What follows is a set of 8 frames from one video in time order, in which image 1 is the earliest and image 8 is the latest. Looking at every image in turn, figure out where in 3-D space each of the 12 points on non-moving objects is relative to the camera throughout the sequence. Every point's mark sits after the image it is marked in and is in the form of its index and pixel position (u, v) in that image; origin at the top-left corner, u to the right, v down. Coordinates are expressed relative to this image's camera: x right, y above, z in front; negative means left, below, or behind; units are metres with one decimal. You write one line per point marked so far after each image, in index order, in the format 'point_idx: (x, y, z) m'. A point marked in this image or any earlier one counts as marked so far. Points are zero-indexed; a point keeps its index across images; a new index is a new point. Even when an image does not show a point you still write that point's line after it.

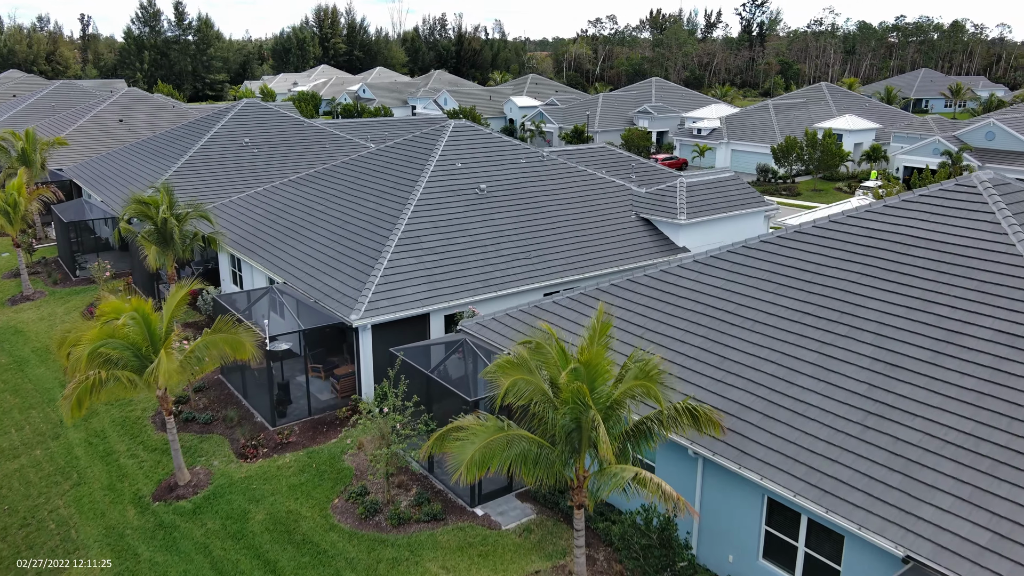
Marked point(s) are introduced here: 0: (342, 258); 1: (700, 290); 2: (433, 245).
0: (-4.3, +0.7, +20.0) m
1: (+3.4, 0.0, +14.6) m
2: (-2.0, +1.1, +19.8) m
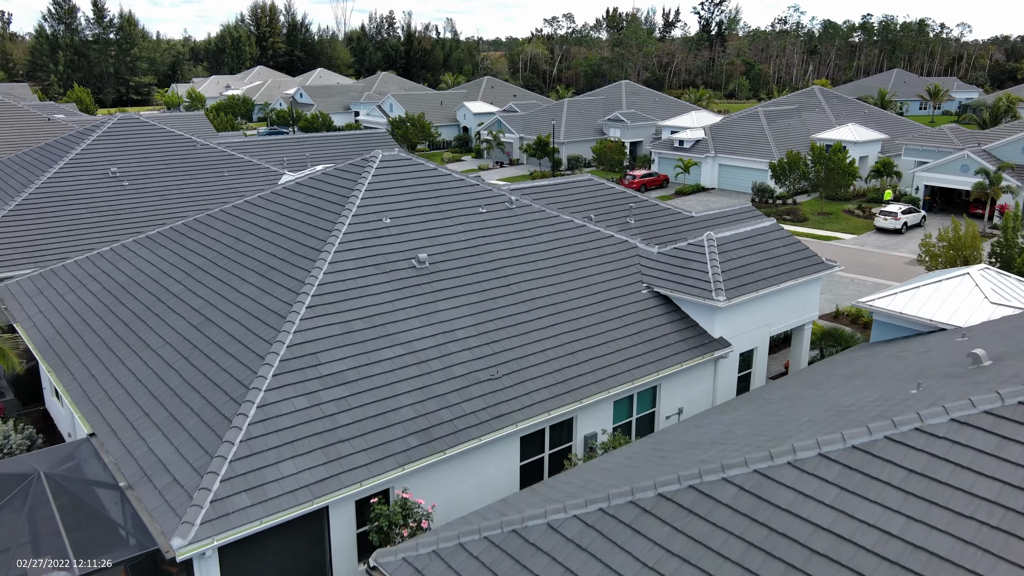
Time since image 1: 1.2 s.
0: (-4.9, -1.6, +12.2) m
1: (+3.1, -2.2, +7.2) m
2: (-2.6, -1.2, +12.1) m
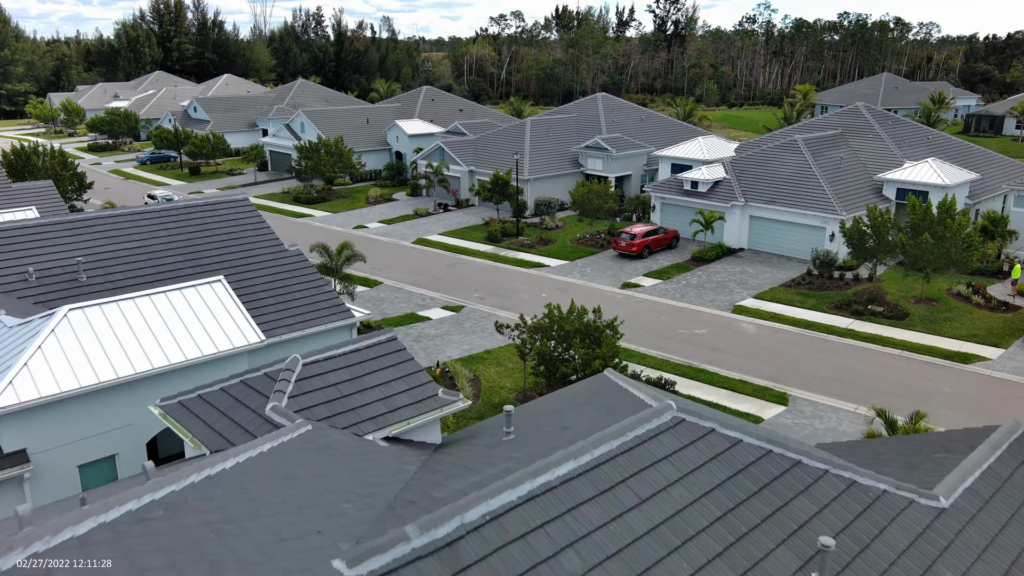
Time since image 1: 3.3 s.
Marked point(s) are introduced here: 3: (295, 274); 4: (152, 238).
0: (-4.6, -6.2, -2.2) m
1: (+3.7, -6.6, -6.6) m
2: (-2.3, -5.8, -2.1) m
3: (-5.2, +0.3, +19.3) m
4: (-8.5, +1.2, +18.9) m
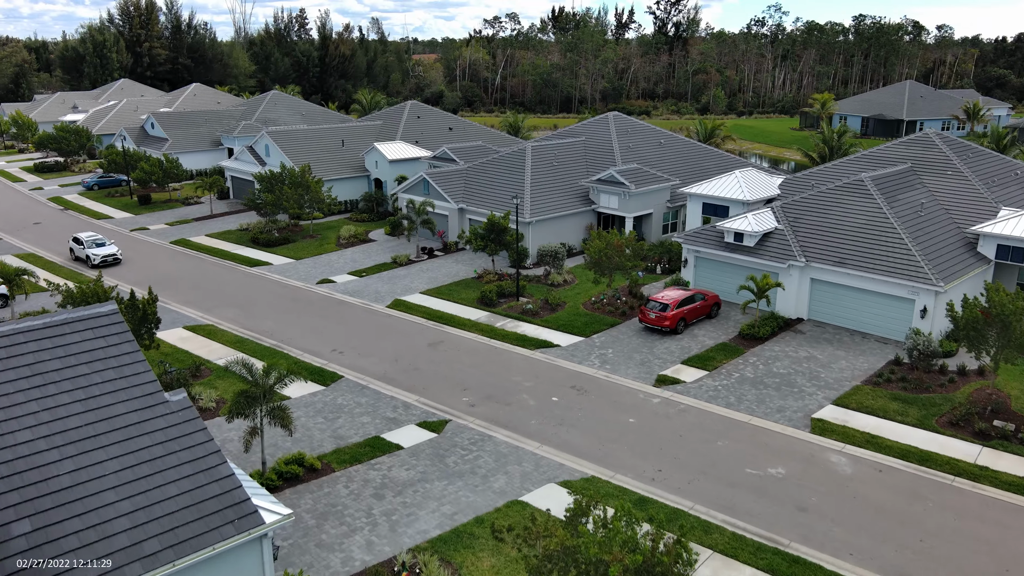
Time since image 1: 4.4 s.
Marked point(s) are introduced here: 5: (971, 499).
0: (-4.4, -9.0, -9.3) m
1: (+4.0, -9.4, -13.7) m
2: (-2.1, -8.5, -9.2) m
3: (-5.2, -2.5, +12.2) m
4: (-8.4, -1.6, +11.7) m
5: (+9.8, -4.5, +17.0) m
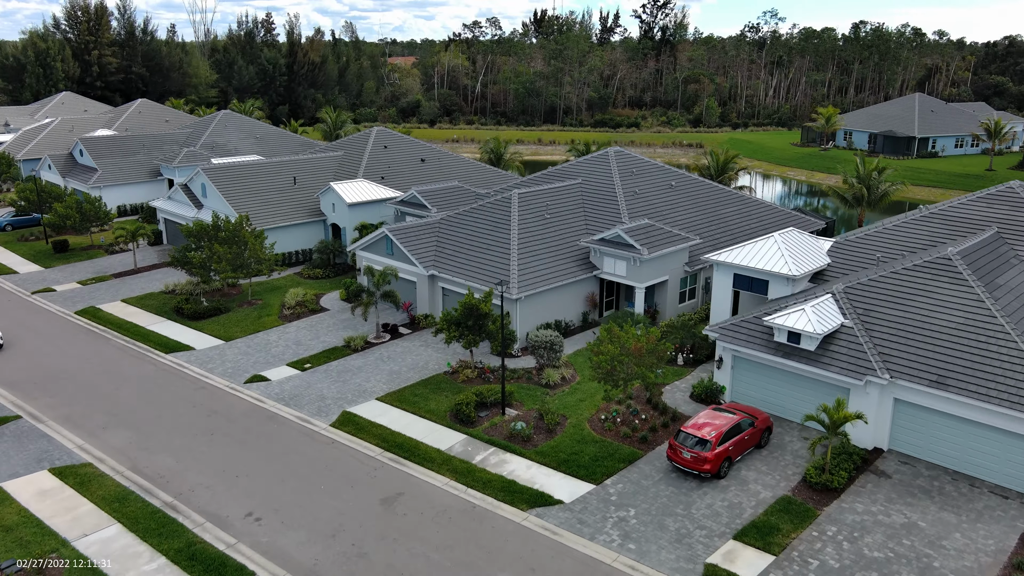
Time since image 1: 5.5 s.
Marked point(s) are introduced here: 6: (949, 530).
0: (-3.9, -12.2, -16.5) m
1: (+4.5, -12.6, -20.6) m
2: (-1.6, -11.8, -16.3) m
3: (-5.2, -5.8, +5.0) m
4: (-8.5, -4.9, +4.5) m
5: (+9.6, -7.6, +10.2) m
6: (+9.6, -5.3, +17.6) m
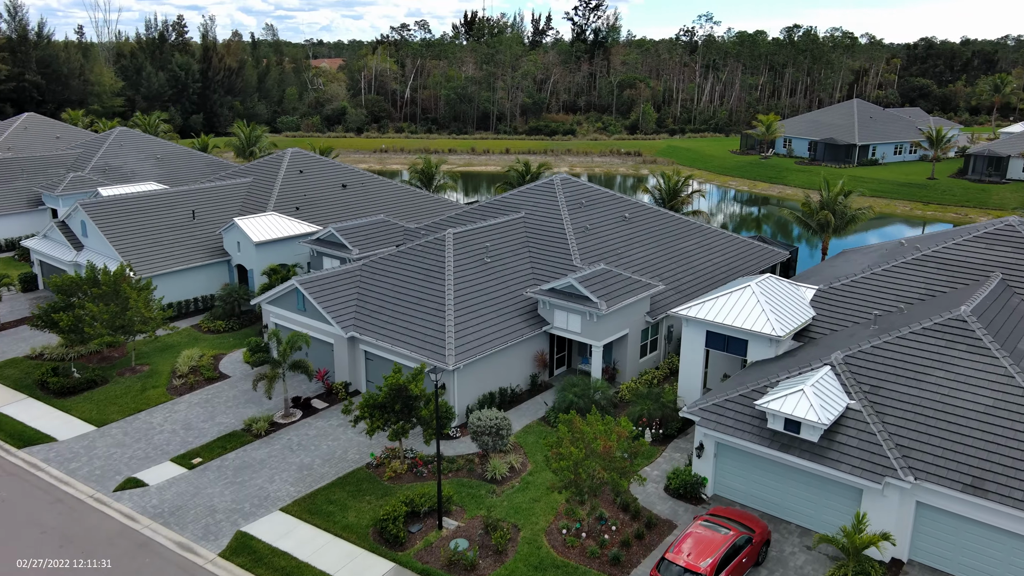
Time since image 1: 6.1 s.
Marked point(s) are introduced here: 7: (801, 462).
0: (-1.9, -14.2, -21.1) m
1: (+6.8, -14.4, -24.6) m
2: (+0.3, -13.7, -20.8) m
3: (-5.1, -7.8, +0.2) m
4: (-8.3, -7.0, -0.6) m
5: (+9.3, -9.3, +6.6) m
6: (+8.7, -7.0, +13.9) m
7: (+6.4, -3.9, +17.7) m
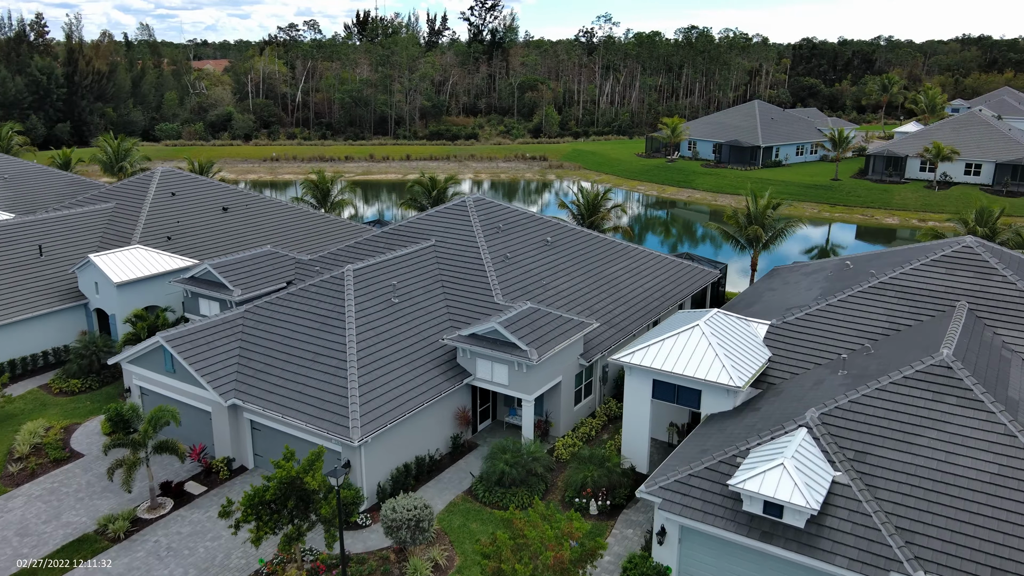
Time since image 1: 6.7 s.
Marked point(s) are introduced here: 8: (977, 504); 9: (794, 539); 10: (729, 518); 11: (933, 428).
0: (+1.8, -15.5, -24.8) m
1: (+11.0, -15.3, -27.1) m
2: (+4.0, -14.9, -24.1) m
3: (-4.1, -9.3, -4.0) m
4: (-7.2, -8.6, -5.2) m
5: (+9.5, -10.3, +4.1) m
6: (+7.9, -8.0, +11.3) m
7: (+5.1, -4.9, +14.8) m
8: (+8.4, -4.2, +14.2) m
9: (+5.2, -4.7, +14.8) m
10: (+4.2, -4.5, +15.4) m
11: (+8.4, -3.0, +15.8) m
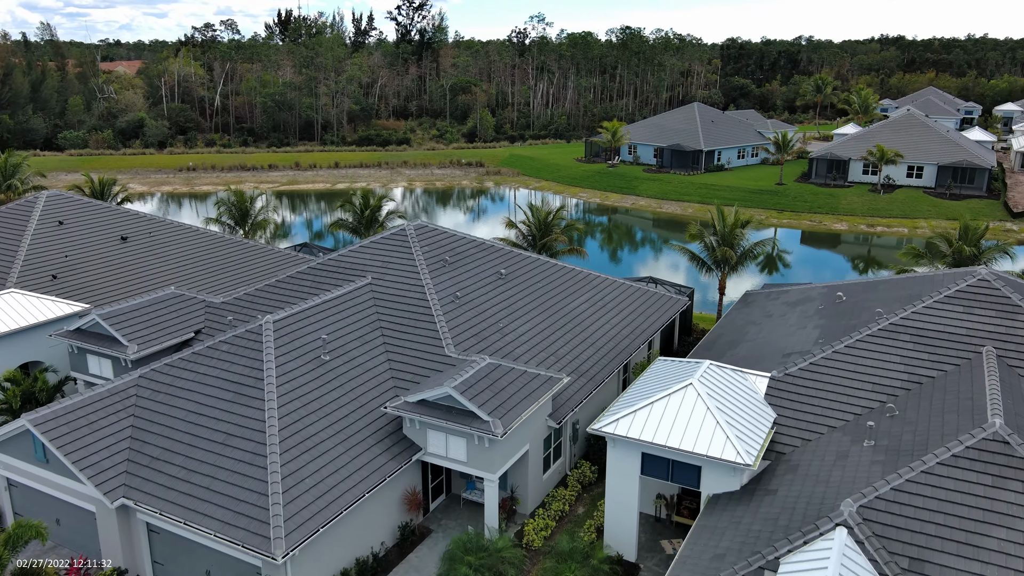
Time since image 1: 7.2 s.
0: (+5.1, -16.7, -28.1) m
1: (+14.4, -16.3, -29.7) m
2: (+7.2, -16.1, -27.3) m
3: (-2.7, -10.6, -7.9) m
4: (-5.7, -10.0, -9.4) m
5: (+10.2, -11.3, +1.3) m
6: (+7.9, -9.0, +8.3) m
7: (+4.8, -6.1, +11.6) m
8: (+8.1, -5.2, +11.3) m
9: (+4.9, -5.8, +11.6) m
10: (+3.9, -5.7, +12.1) m
11: (+7.9, -4.1, +12.8) m
